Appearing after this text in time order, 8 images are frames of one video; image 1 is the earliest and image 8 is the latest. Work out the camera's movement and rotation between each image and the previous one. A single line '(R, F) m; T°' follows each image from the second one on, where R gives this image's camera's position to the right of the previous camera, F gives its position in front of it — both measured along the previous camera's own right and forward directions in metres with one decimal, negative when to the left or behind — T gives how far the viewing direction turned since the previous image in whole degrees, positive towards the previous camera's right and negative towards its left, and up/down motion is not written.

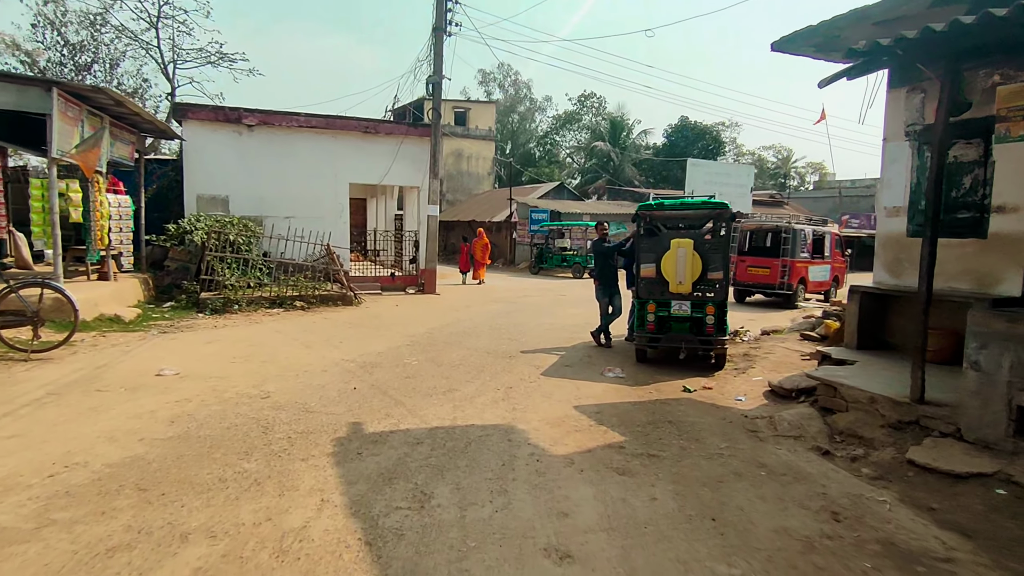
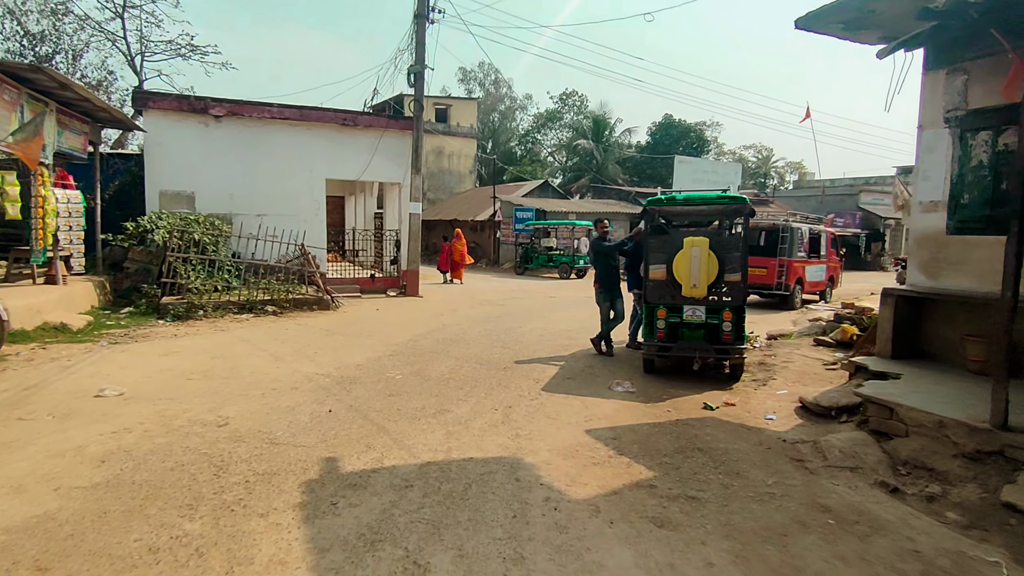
(-0.2, +0.9) m; +2°
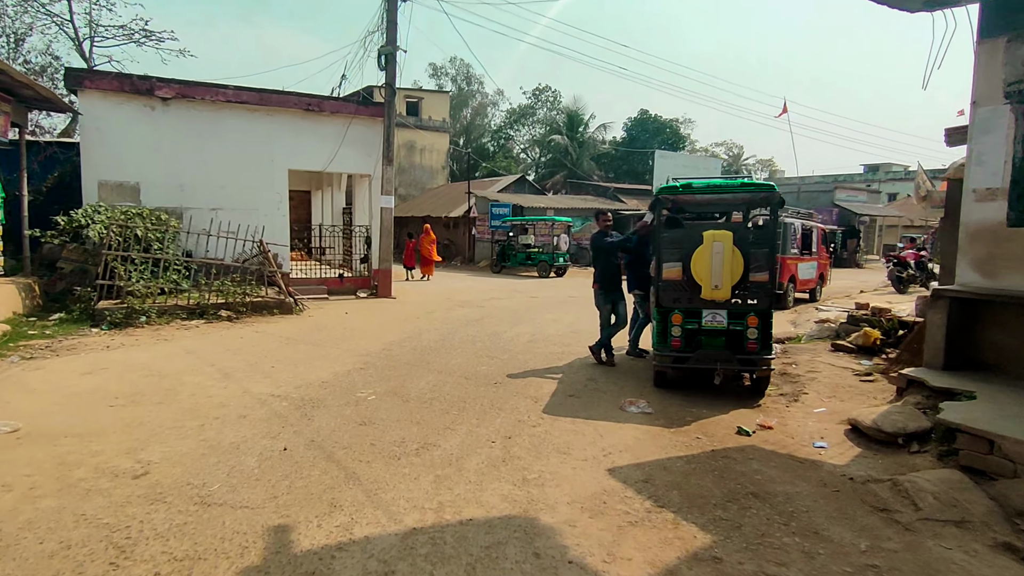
(-0.2, +1.1) m; +3°
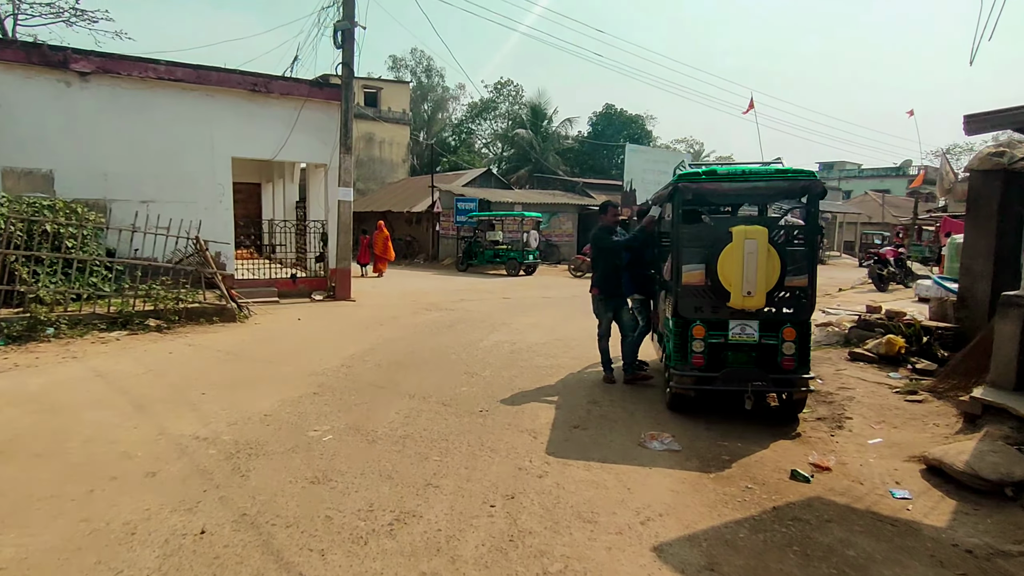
(-0.3, +1.2) m; +4°
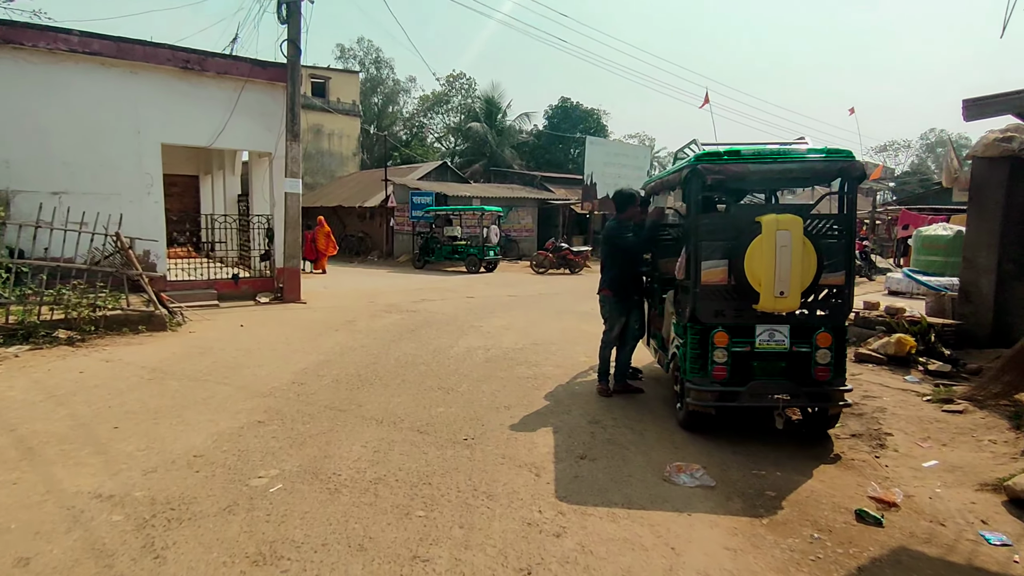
(-0.3, +0.9) m; +4°
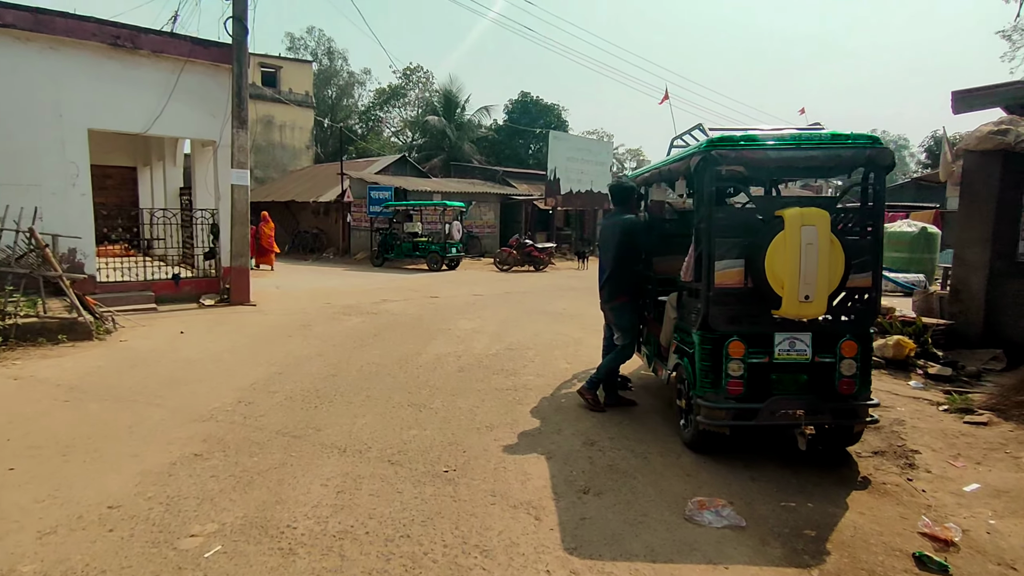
(-0.2, +0.7) m; +4°
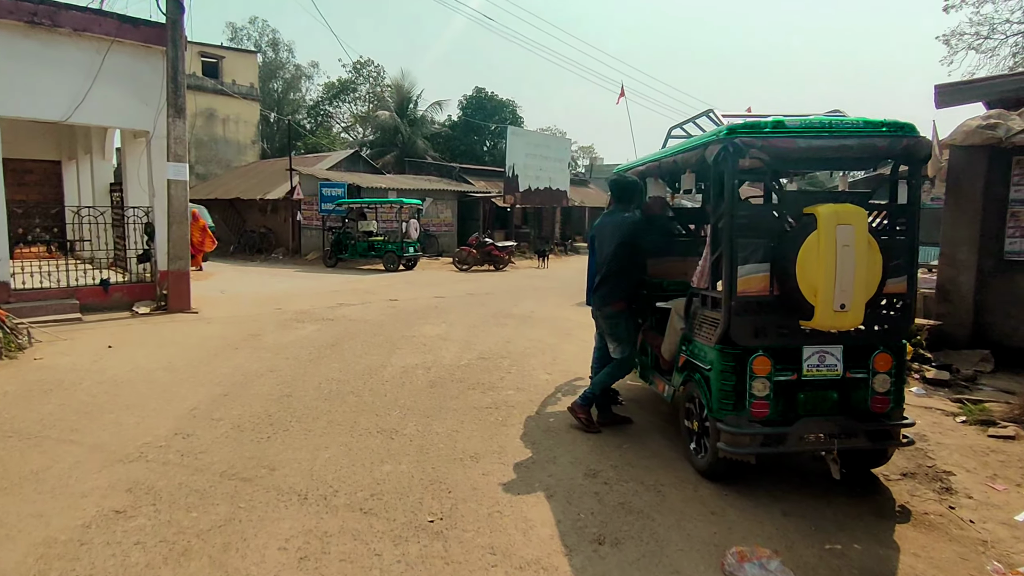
(-0.2, +0.6) m; +4°
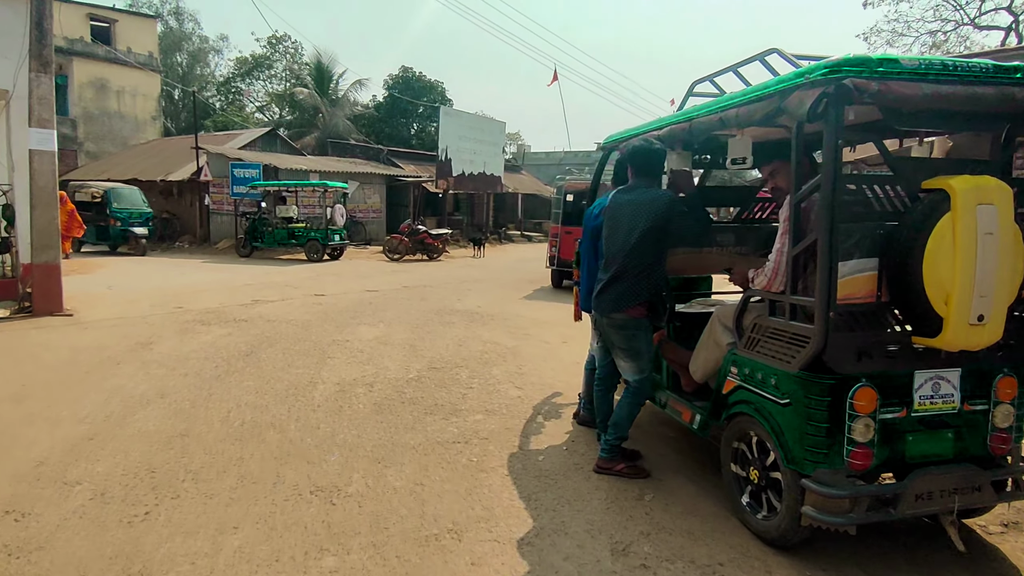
(-0.3, +1.2) m; +7°
